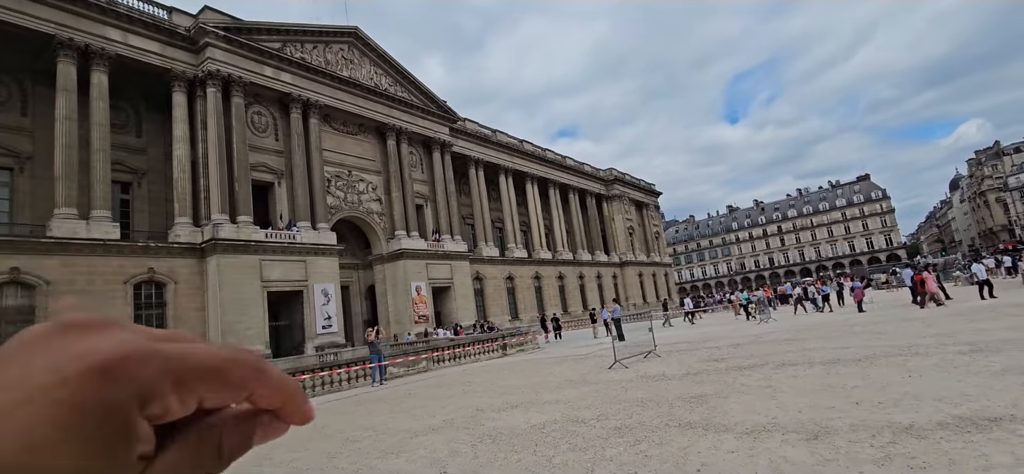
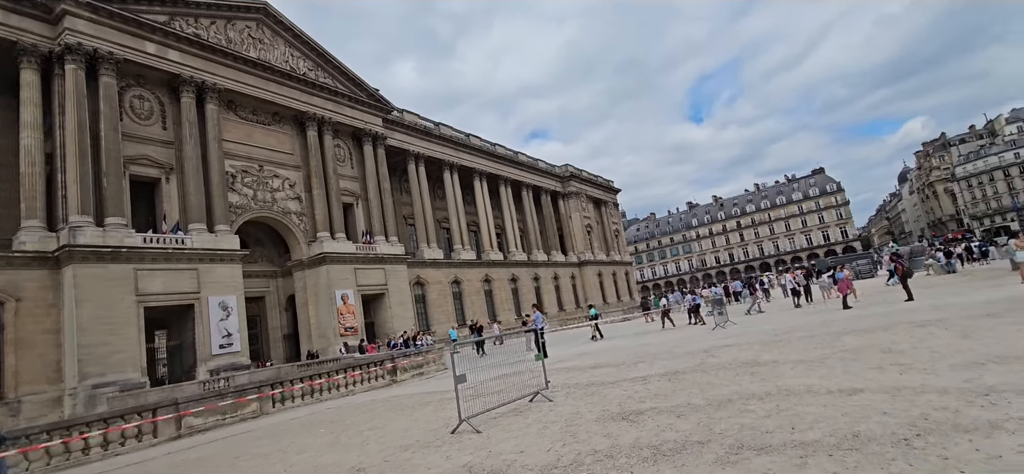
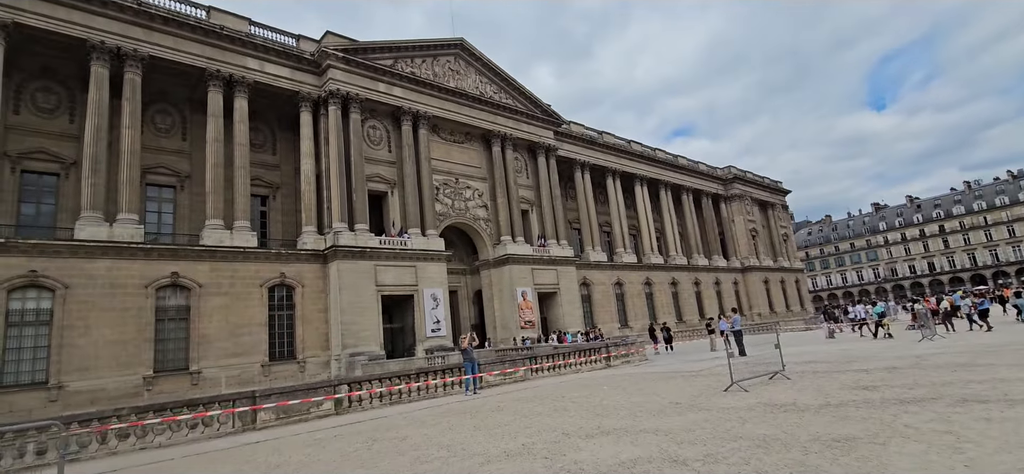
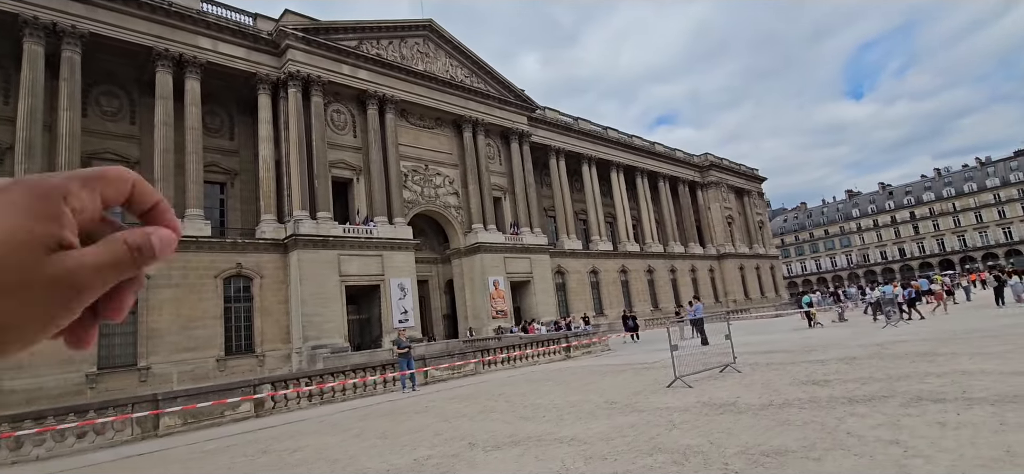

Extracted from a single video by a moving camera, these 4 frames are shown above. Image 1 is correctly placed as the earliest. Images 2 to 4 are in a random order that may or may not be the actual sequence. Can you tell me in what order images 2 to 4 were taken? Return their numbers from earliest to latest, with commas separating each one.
3, 4, 2
